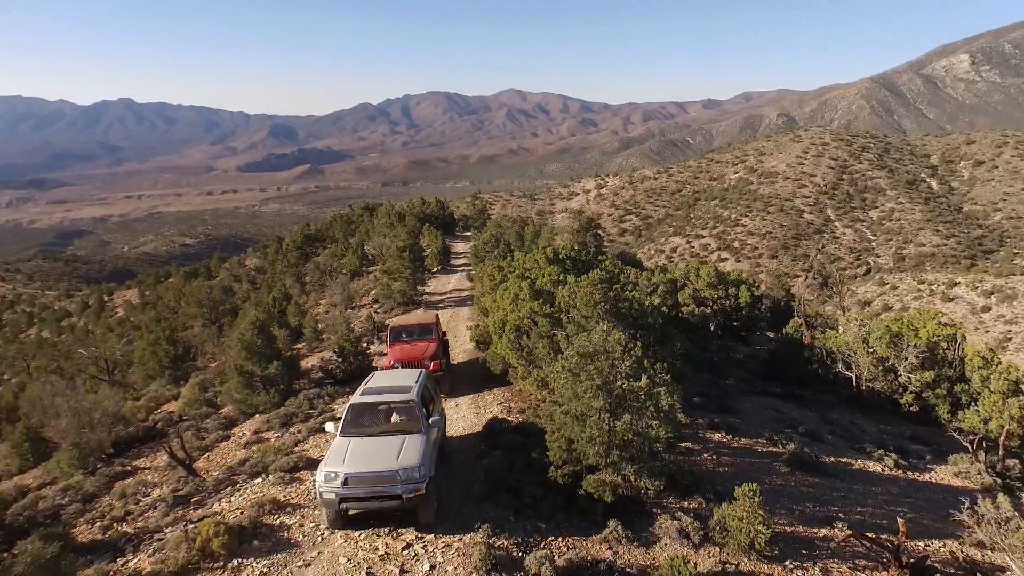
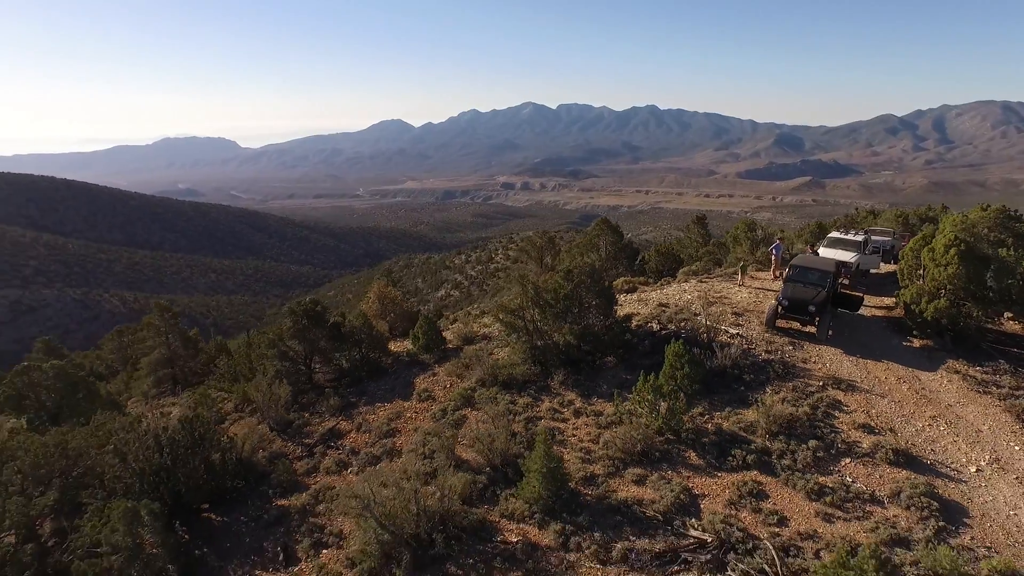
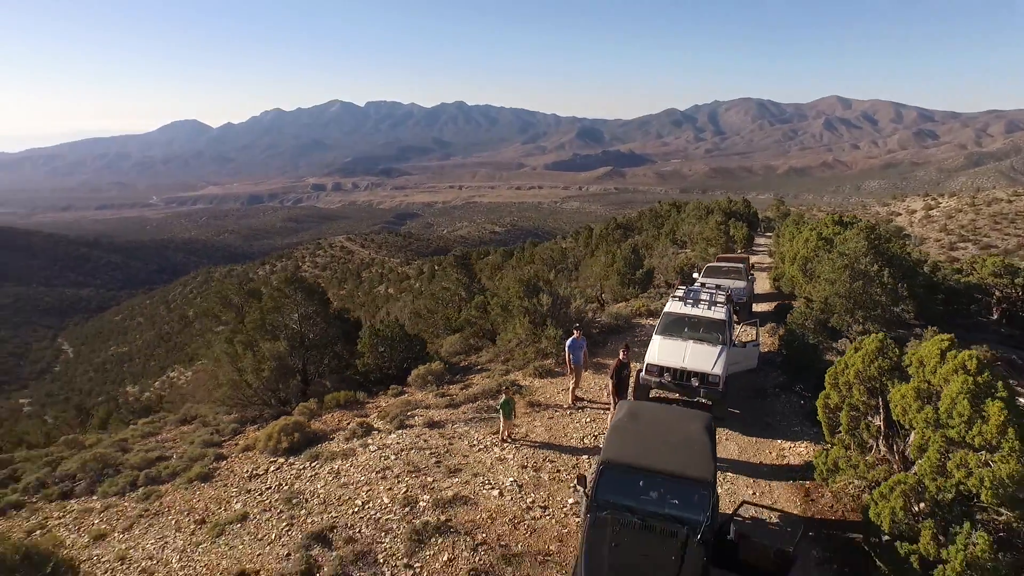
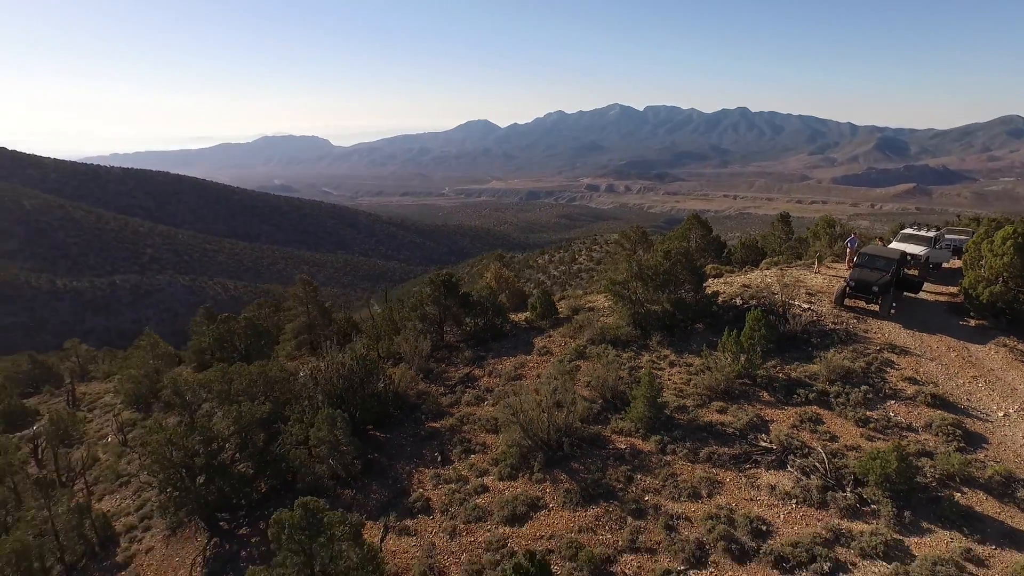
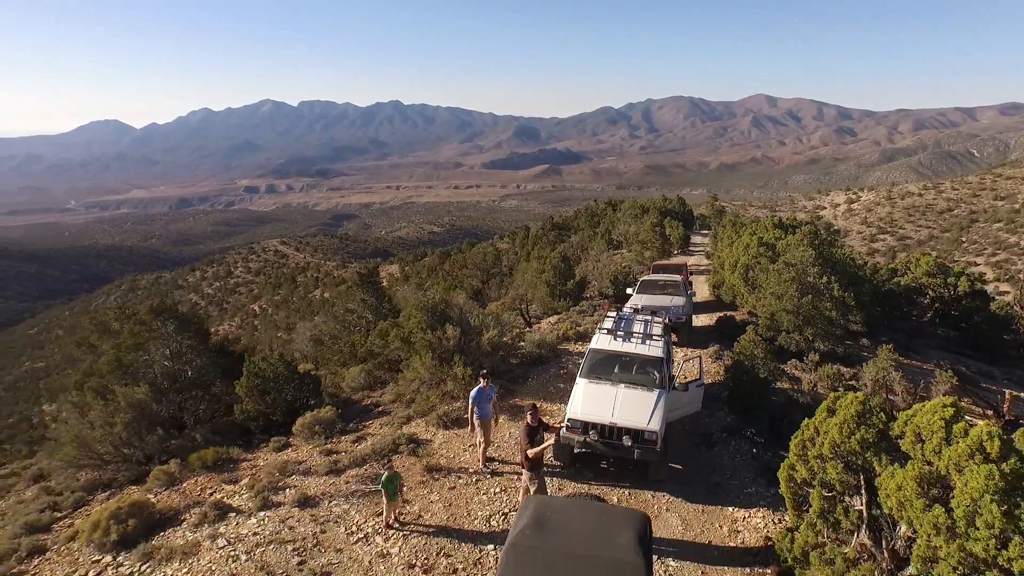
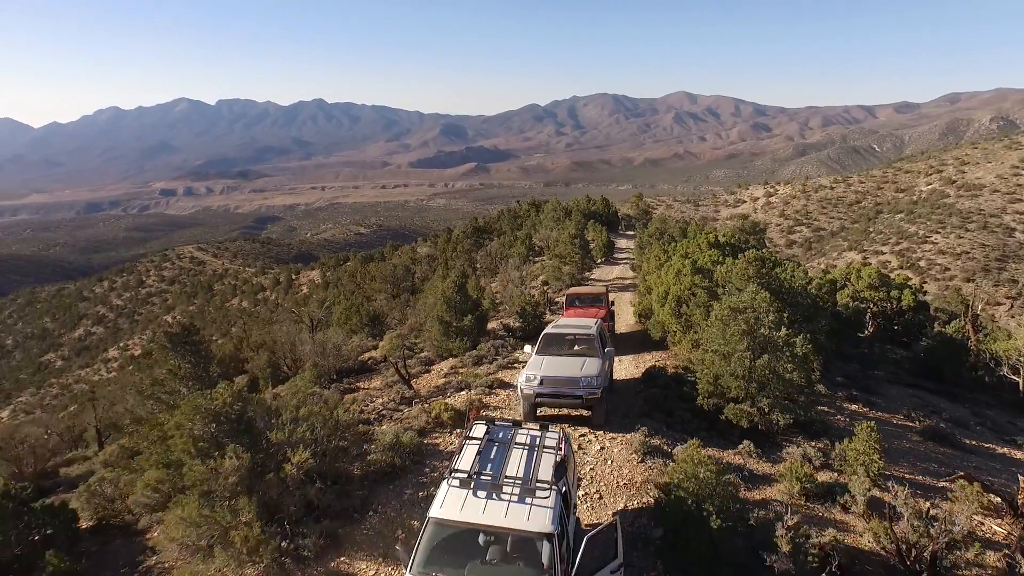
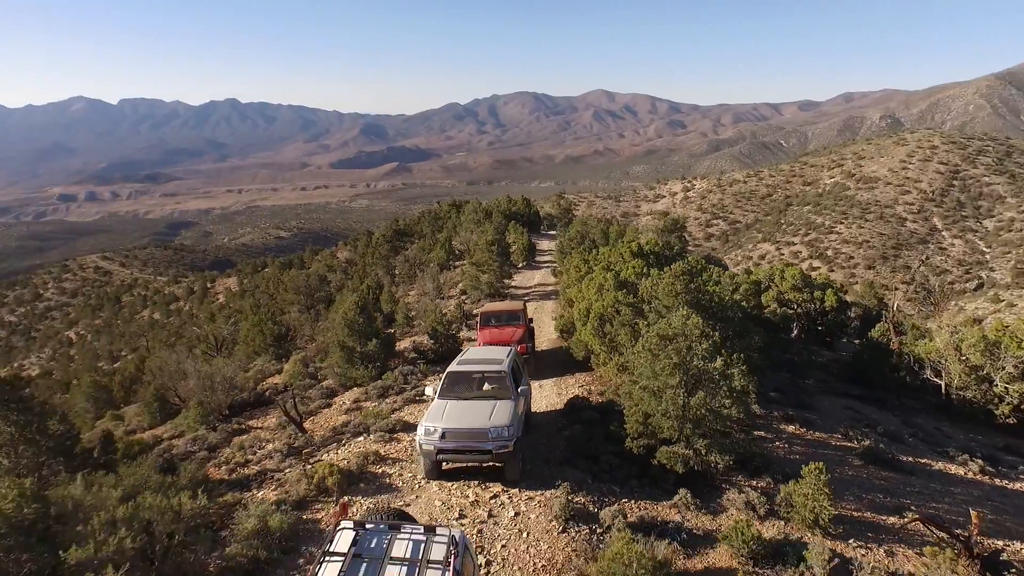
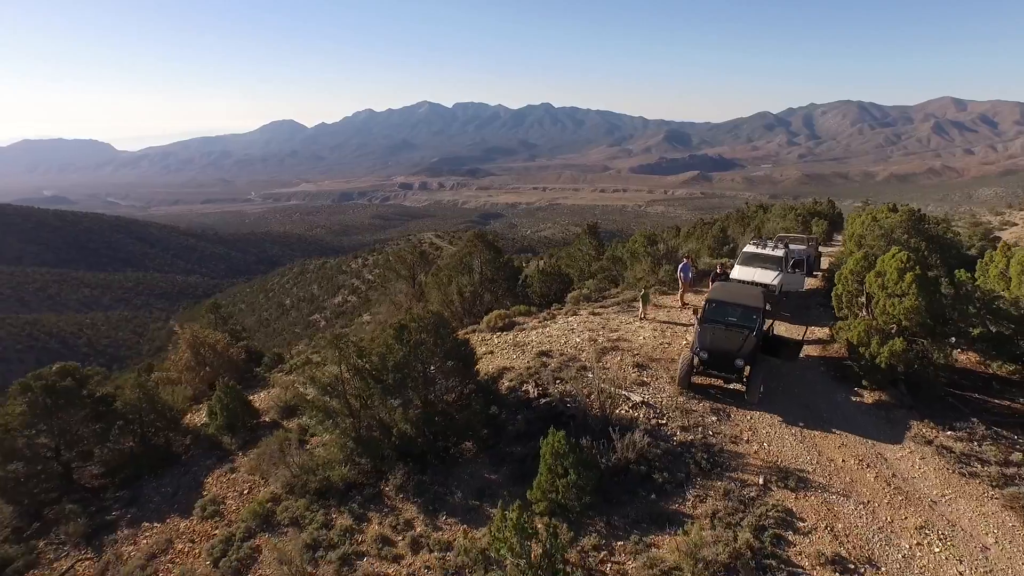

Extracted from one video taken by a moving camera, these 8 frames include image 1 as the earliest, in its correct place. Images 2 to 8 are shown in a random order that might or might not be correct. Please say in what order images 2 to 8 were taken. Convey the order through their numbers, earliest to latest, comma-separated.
7, 6, 5, 3, 8, 2, 4
